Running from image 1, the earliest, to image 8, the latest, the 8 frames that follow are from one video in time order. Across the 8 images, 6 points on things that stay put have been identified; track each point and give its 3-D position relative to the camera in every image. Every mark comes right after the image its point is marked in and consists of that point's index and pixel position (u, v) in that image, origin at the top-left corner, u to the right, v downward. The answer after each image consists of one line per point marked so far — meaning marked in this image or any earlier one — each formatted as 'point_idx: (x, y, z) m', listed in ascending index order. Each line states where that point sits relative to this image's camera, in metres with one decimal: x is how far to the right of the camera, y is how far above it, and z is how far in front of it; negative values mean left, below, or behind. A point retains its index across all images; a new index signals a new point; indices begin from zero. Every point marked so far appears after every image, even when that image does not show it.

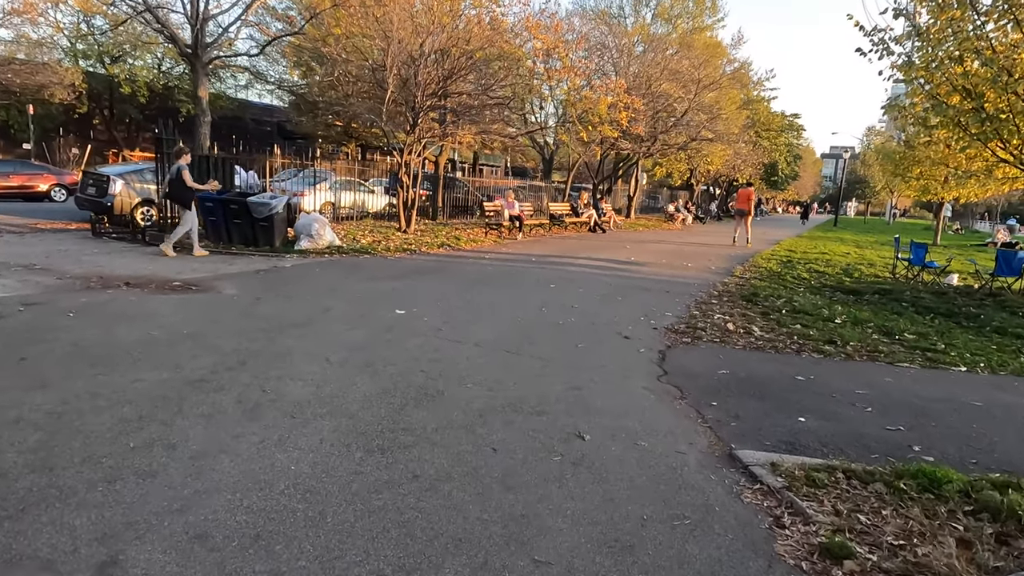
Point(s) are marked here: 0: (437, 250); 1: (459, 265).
0: (-1.7, +0.9, +13.7) m
1: (-1.0, +0.4, +11.6) m
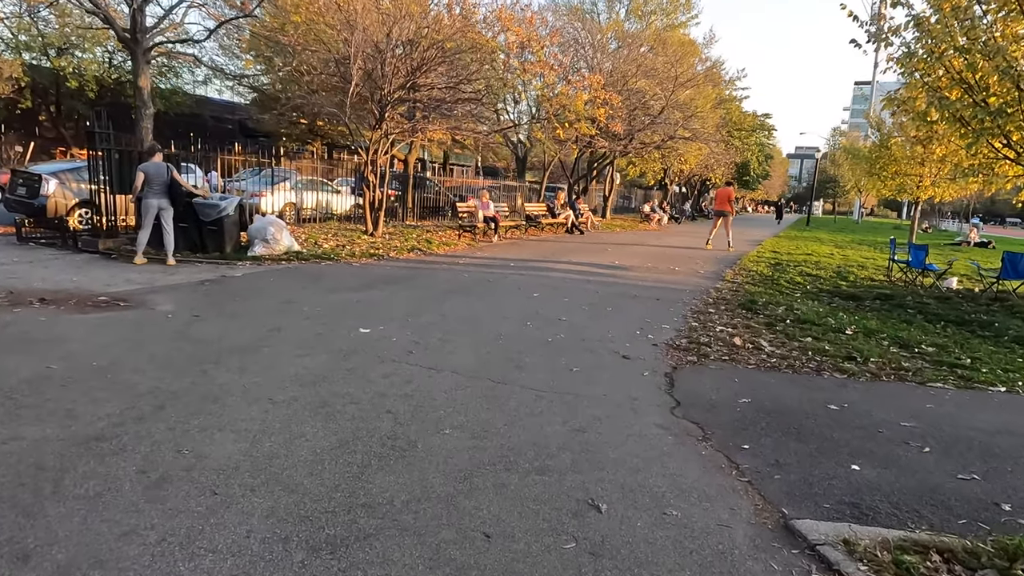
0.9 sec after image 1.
0: (-2.2, +0.7, +12.6) m
1: (-1.4, +0.3, +10.6) m
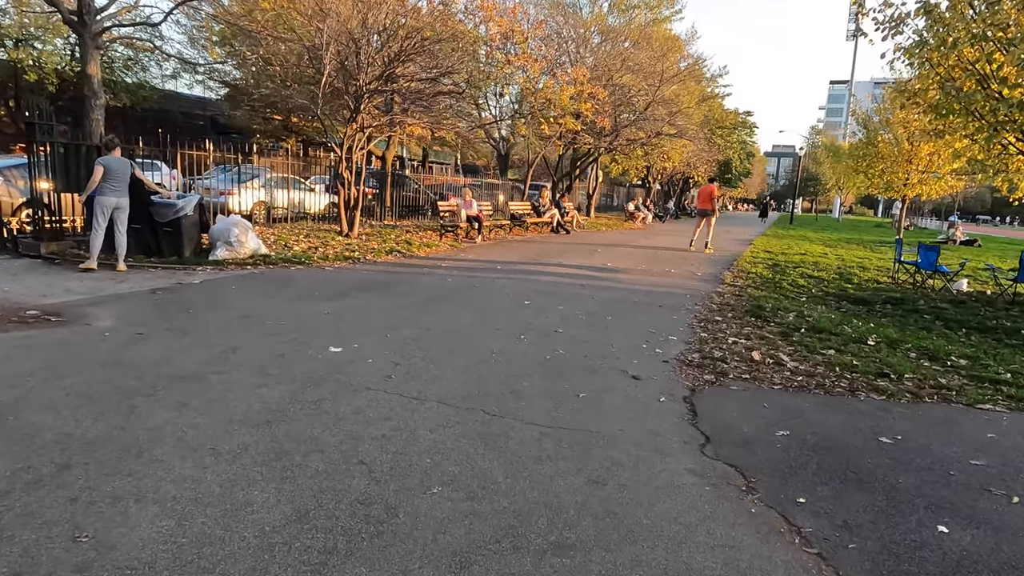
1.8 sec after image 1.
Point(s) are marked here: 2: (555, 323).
0: (-2.5, +0.6, +11.7) m
1: (-1.6, +0.2, +9.7) m
2: (+0.5, -0.4, +7.4) m
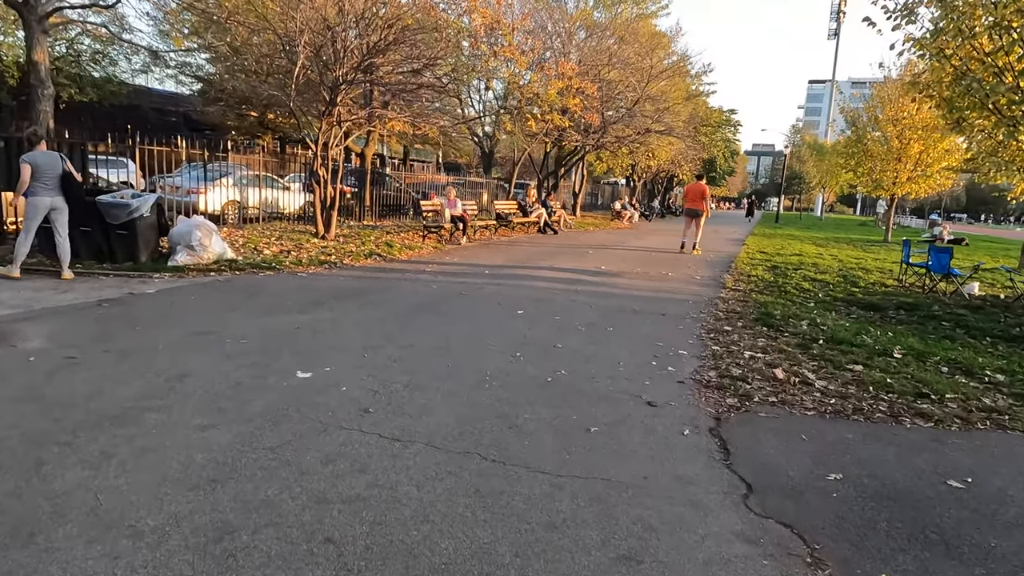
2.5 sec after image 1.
0: (-2.7, +0.5, +10.9) m
1: (-1.8, +0.1, +8.9) m
2: (+0.5, -0.5, +6.7) m
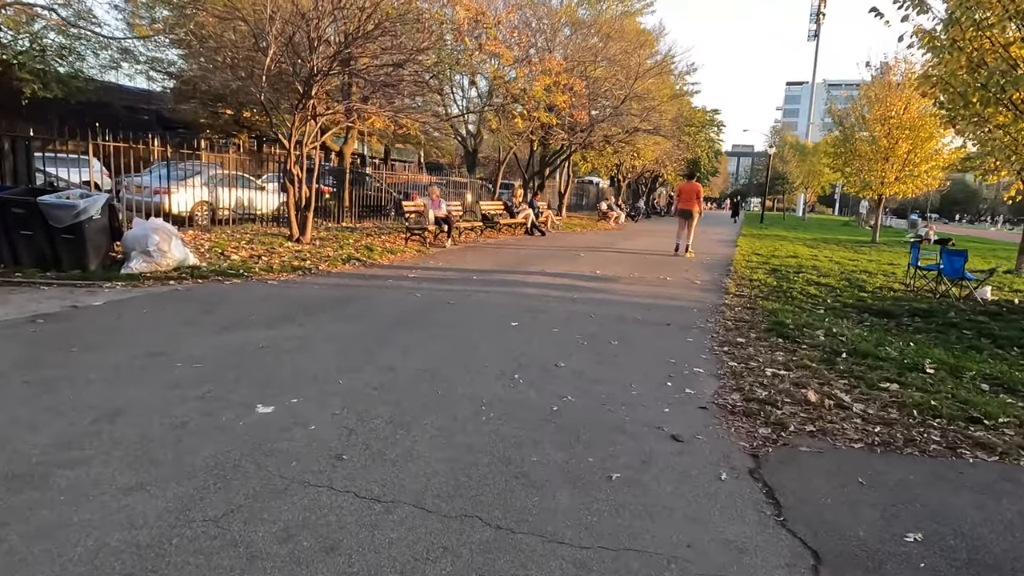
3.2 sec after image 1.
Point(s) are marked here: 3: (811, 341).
0: (-2.9, +0.4, +10.1) m
1: (-1.9, -0.1, +8.1) m
2: (+0.4, -0.6, +6.0) m
3: (+3.5, -0.6, +7.1) m
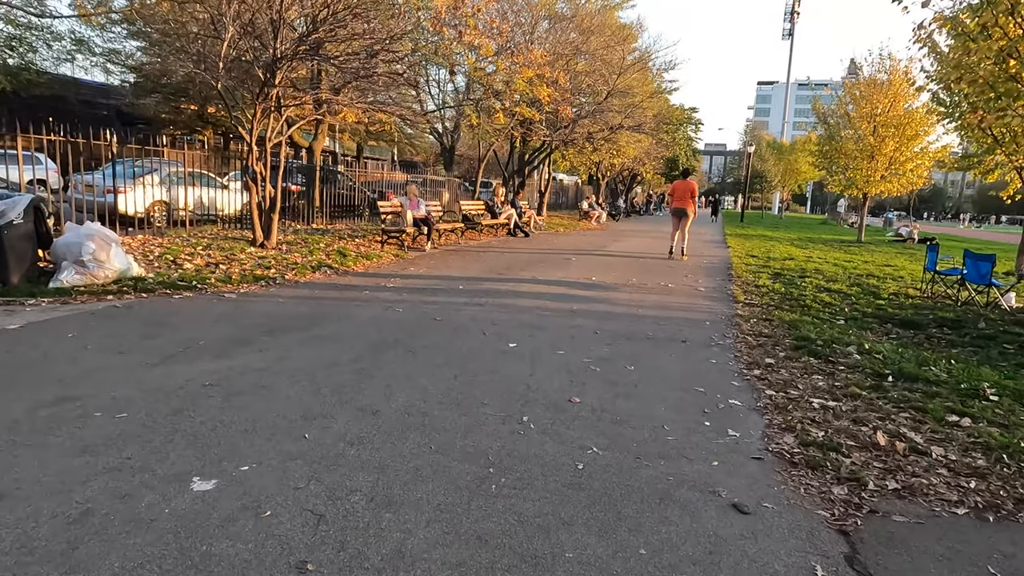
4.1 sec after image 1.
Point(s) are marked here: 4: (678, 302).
0: (-3.0, +0.2, +9.0) m
1: (-2.0, -0.2, +7.1) m
2: (+0.4, -0.8, +5.0) m
3: (+3.5, -0.8, +6.3) m
4: (+2.5, -0.2, +8.9) m
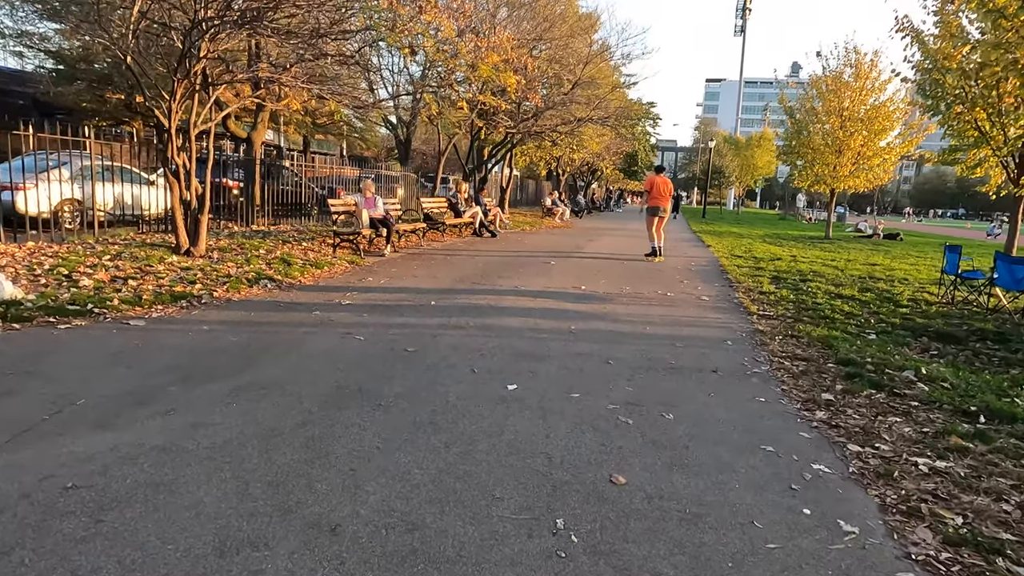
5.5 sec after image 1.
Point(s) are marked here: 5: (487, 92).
0: (-3.3, 0.0, +7.4) m
1: (-2.0, -0.5, +5.6) m
2: (+0.5, -1.0, +3.7) m
3: (+3.5, -0.9, +5.1) m
4: (+2.3, -0.3, +7.7) m
5: (-0.8, +6.1, +18.6) m
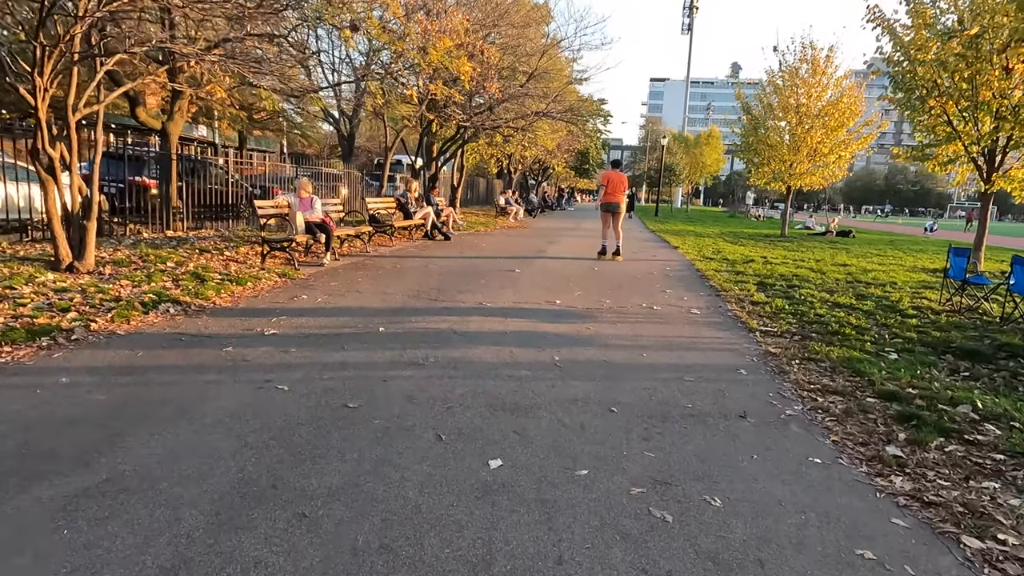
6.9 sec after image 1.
0: (-3.6, -0.3, +5.8) m
1: (-2.2, -0.7, +4.1) m
2: (+0.5, -1.2, +2.4) m
3: (+3.3, -1.1, +4.1) m
4: (+1.9, -0.5, +6.6) m
5: (-2.2, +5.9, +17.1) m
